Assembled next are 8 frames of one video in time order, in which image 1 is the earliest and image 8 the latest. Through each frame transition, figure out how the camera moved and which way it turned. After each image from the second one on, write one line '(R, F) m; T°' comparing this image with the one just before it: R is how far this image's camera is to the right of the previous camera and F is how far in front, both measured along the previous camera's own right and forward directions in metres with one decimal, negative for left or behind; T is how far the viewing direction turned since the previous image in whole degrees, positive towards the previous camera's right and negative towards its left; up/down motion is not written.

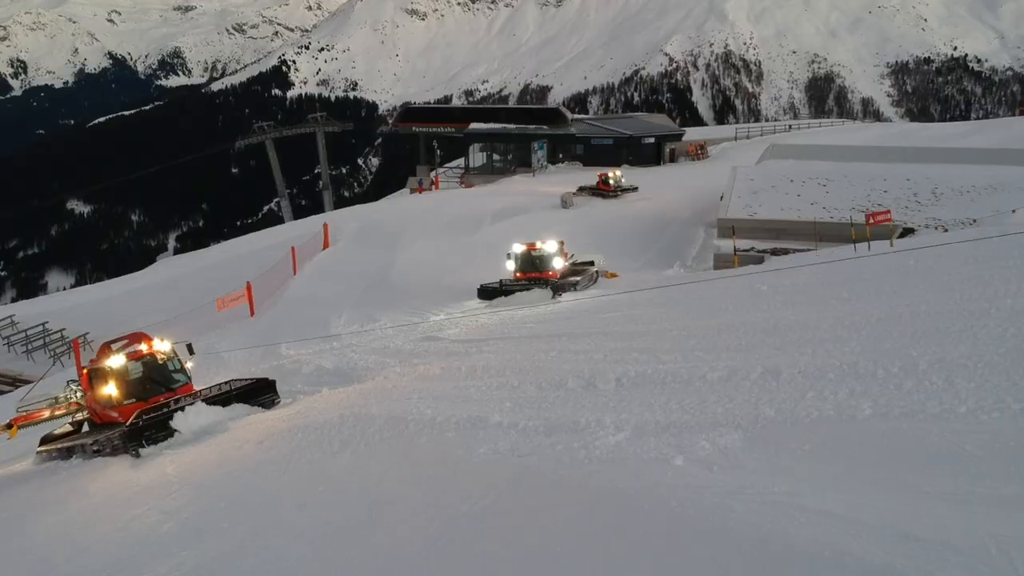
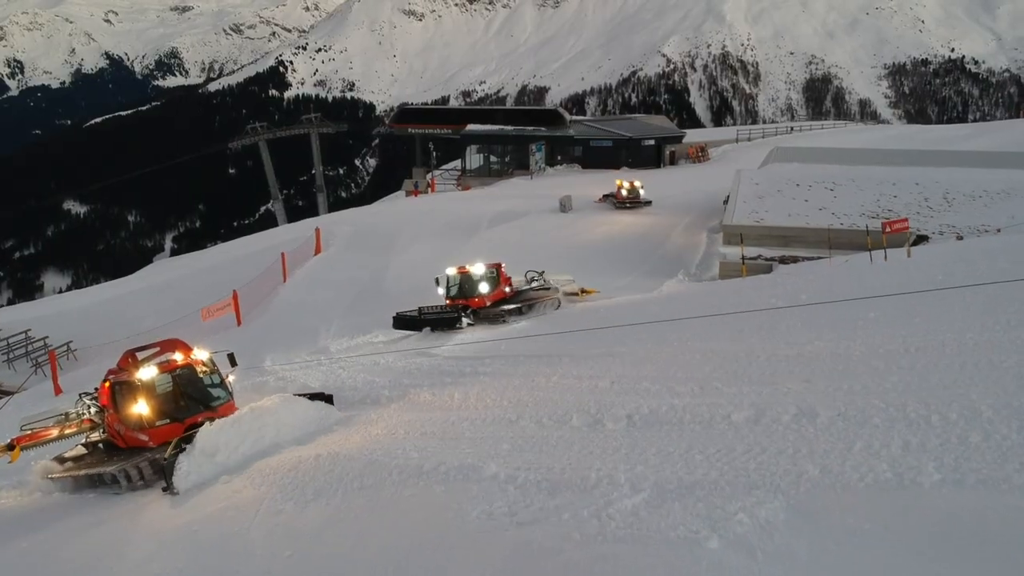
(0.0, +0.8) m; 0°
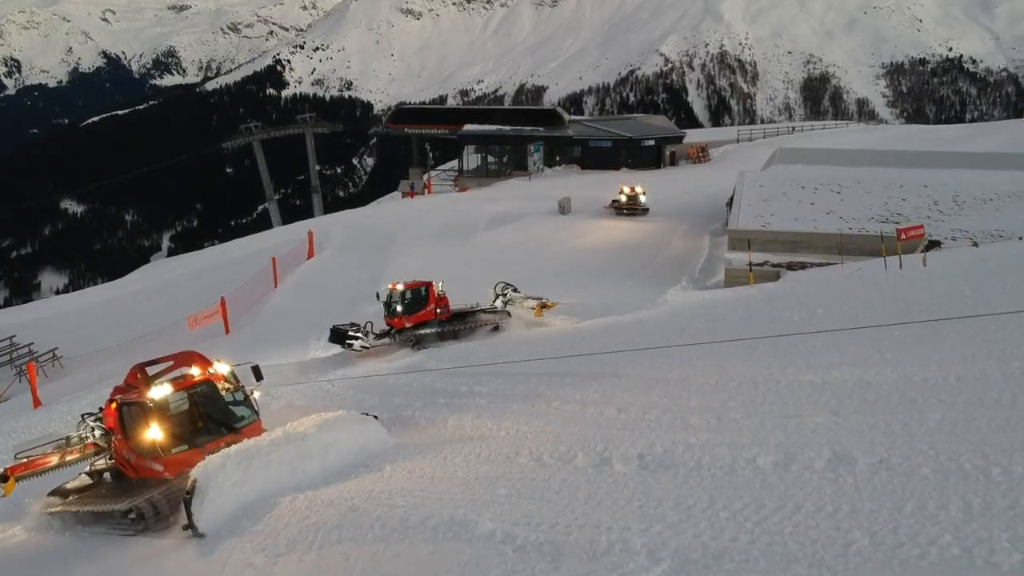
(0.0, +0.7) m; 0°
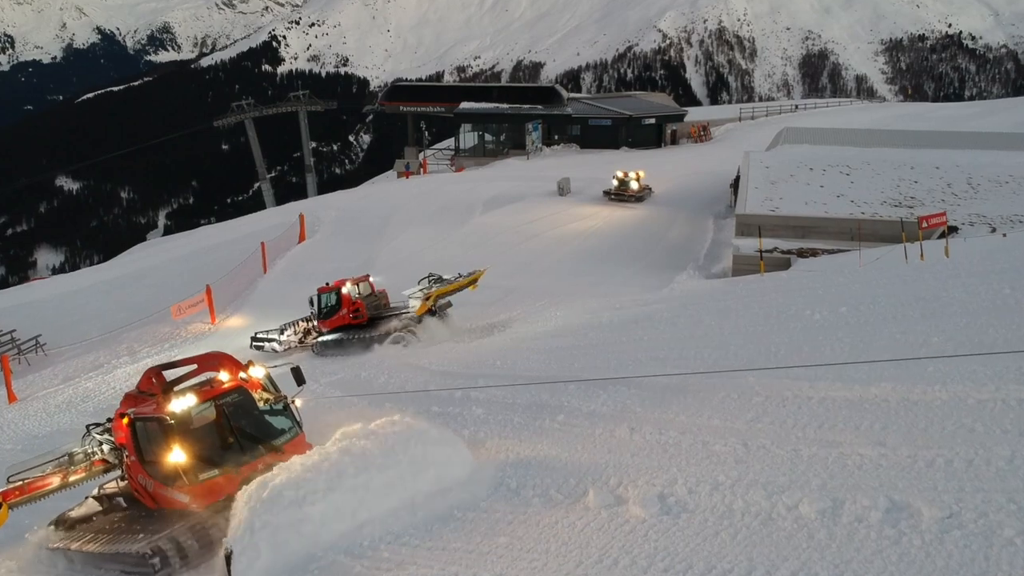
(0.0, +0.8) m; 0°
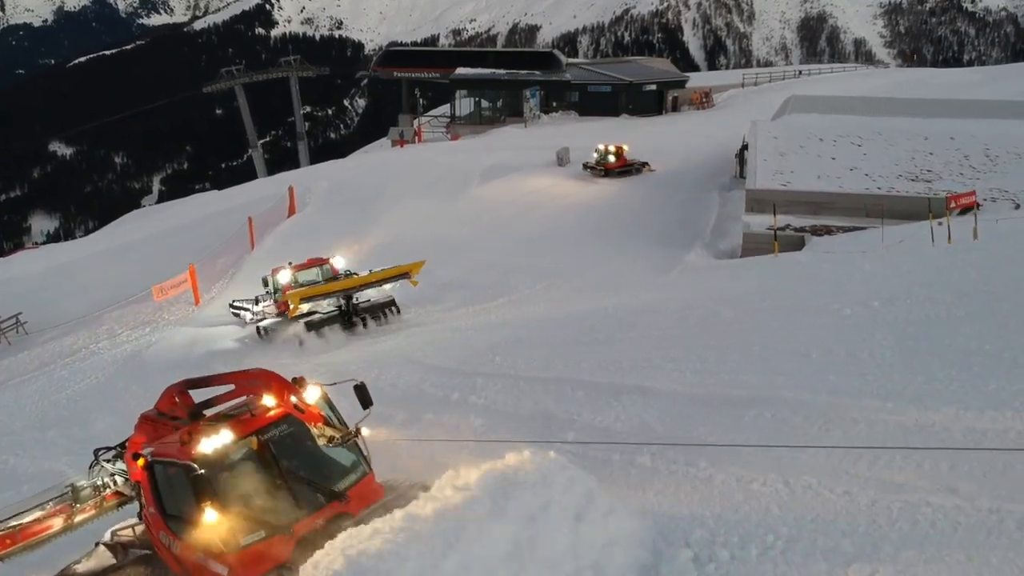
(-0.1, +0.9) m; 0°
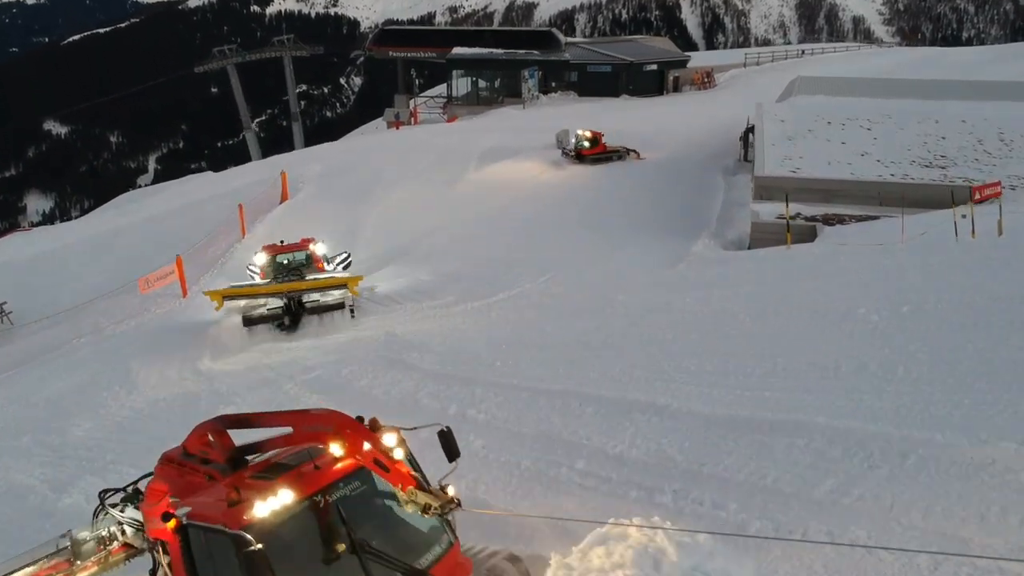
(-0.1, +0.7) m; 0°
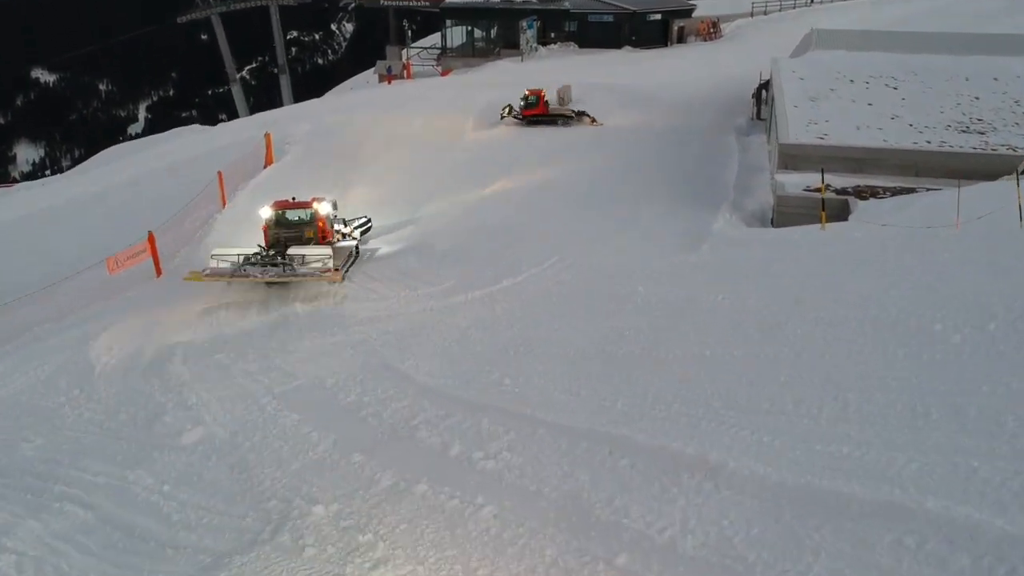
(-0.2, +1.4) m; 0°
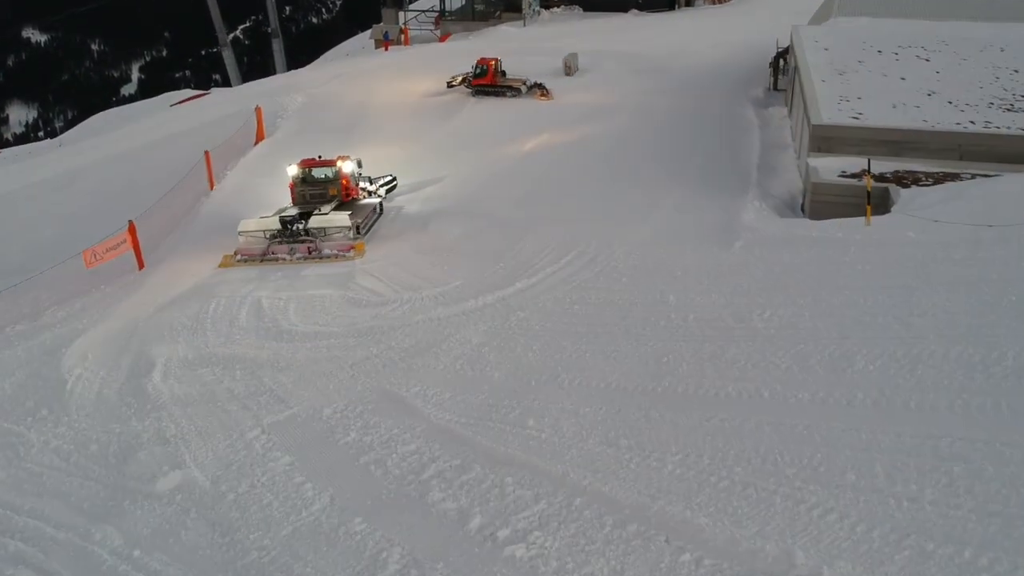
(-0.3, +1.2) m; 0°
